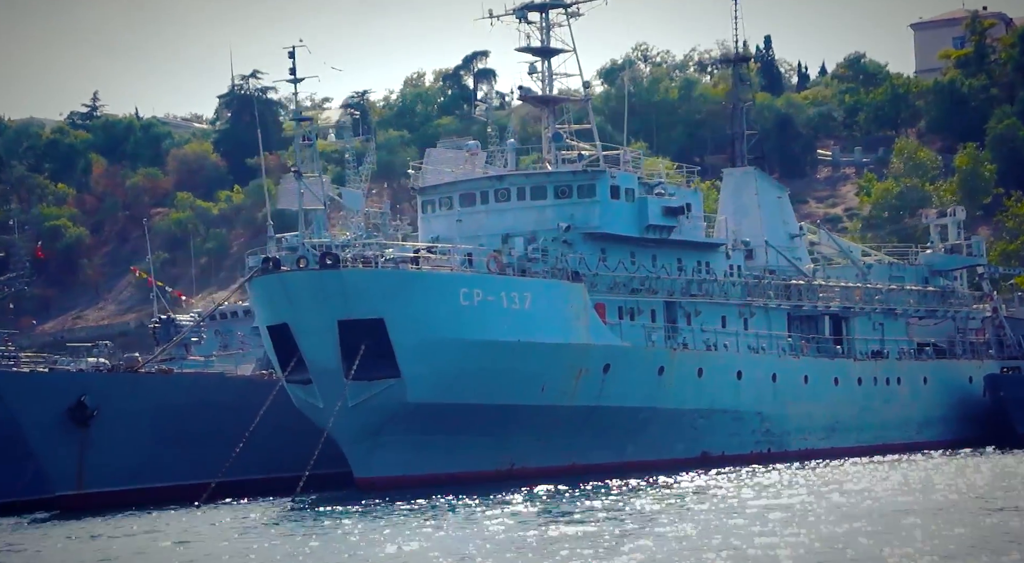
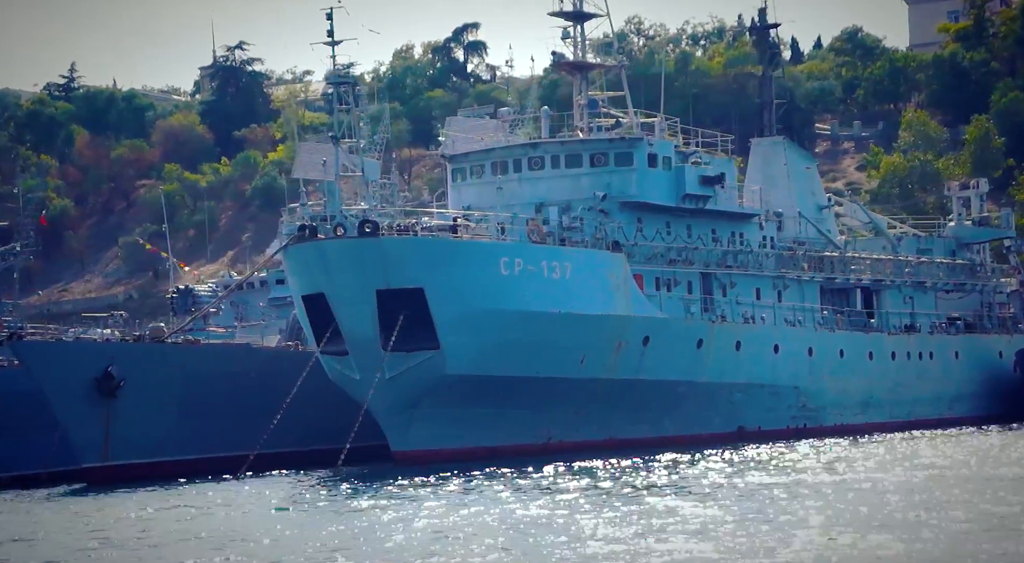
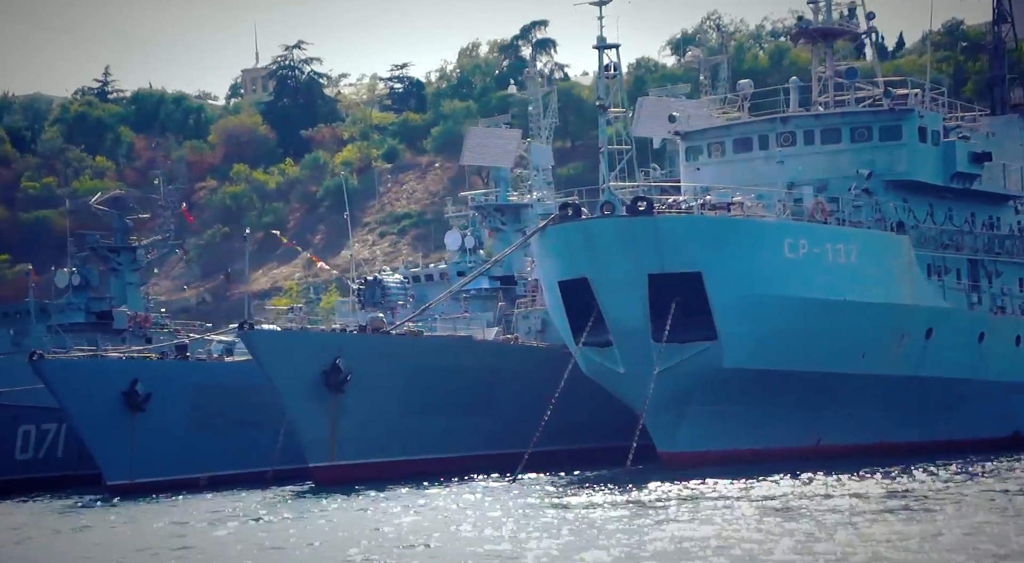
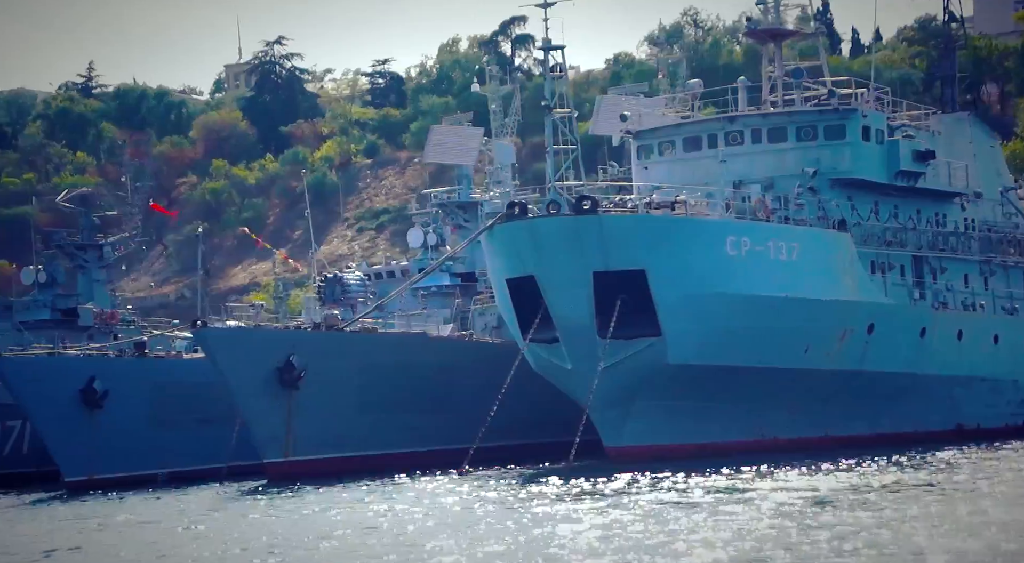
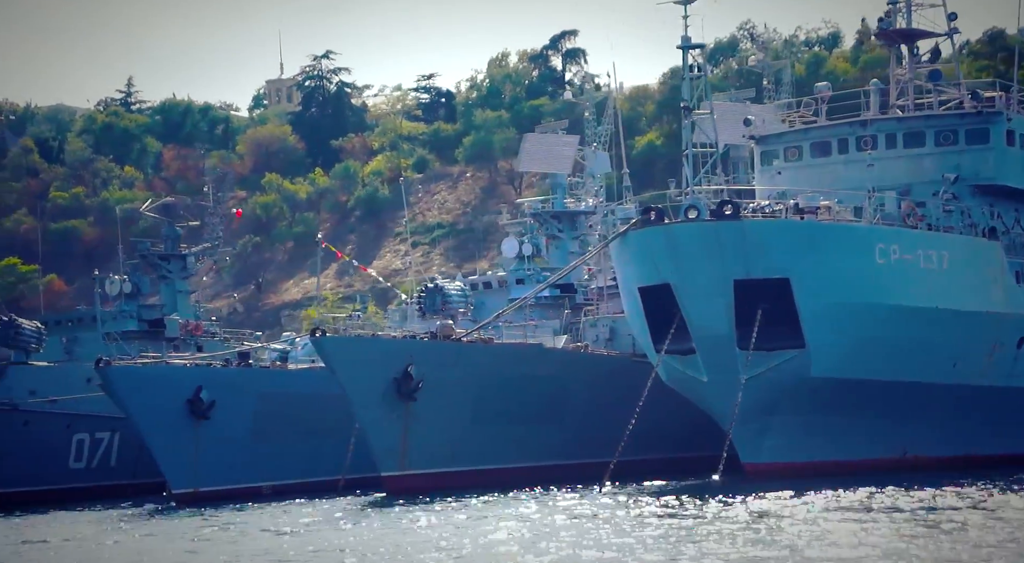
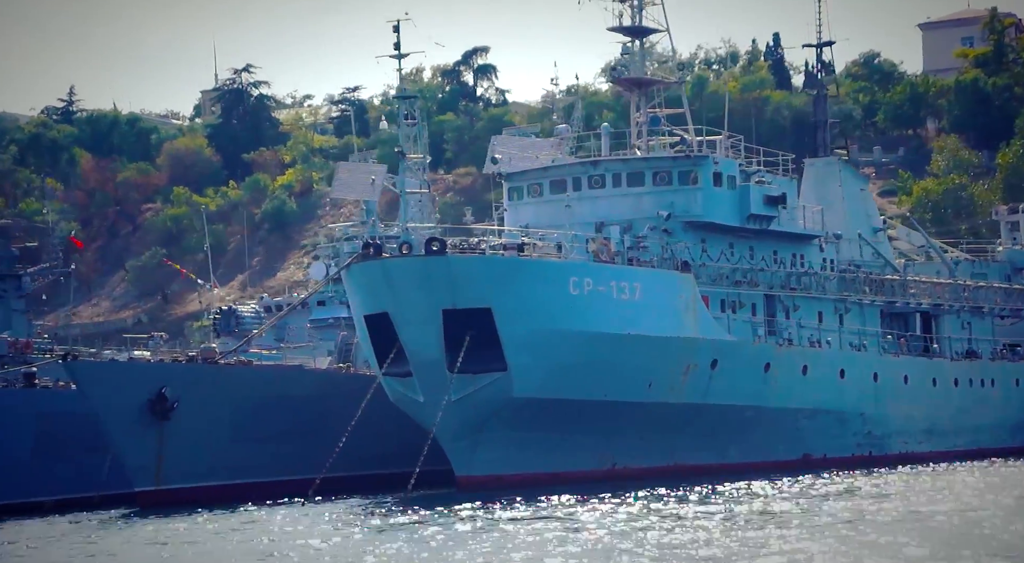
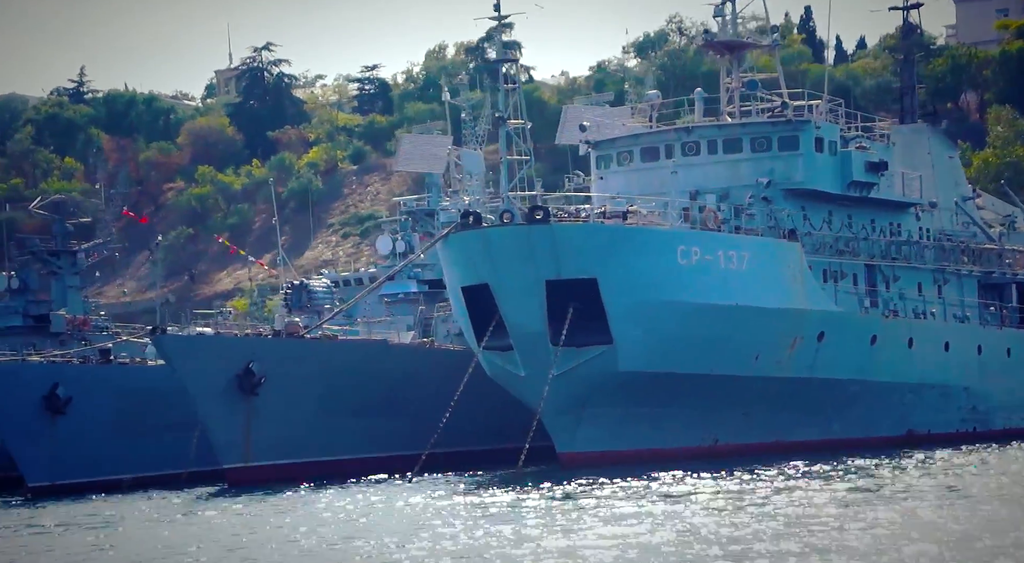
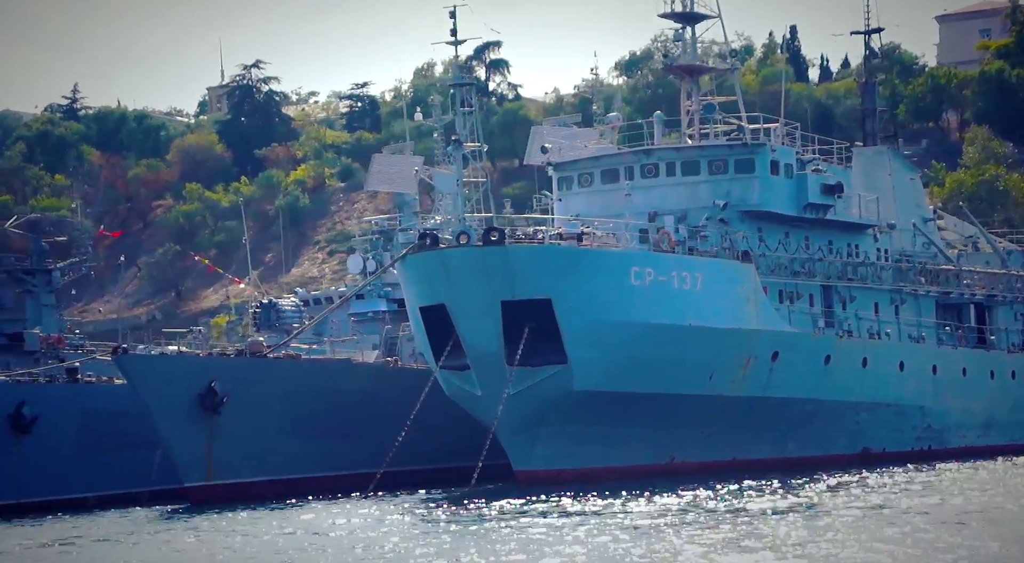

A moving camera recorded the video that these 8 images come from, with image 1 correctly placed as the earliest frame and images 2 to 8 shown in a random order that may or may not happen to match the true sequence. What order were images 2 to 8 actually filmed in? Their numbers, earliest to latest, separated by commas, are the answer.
2, 6, 8, 7, 4, 3, 5
